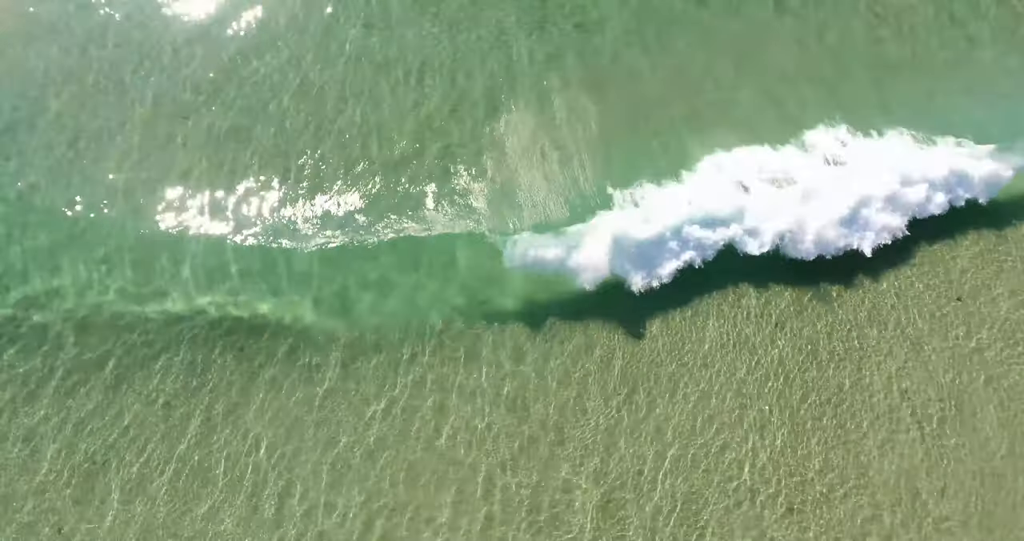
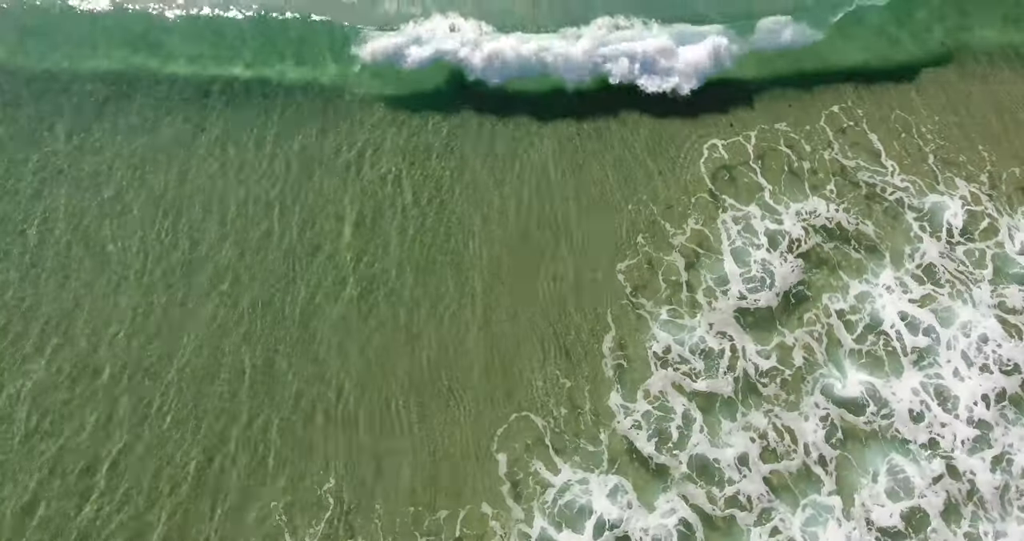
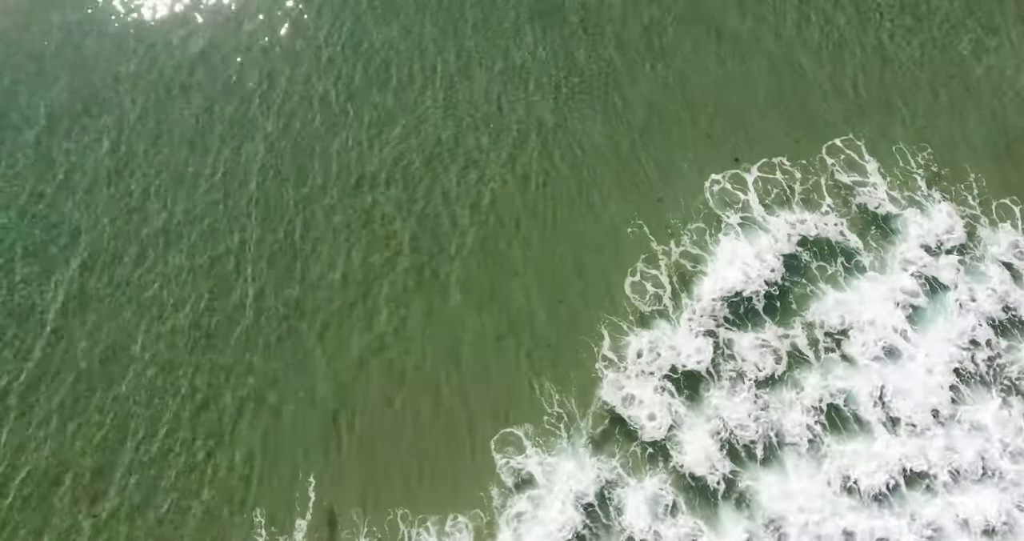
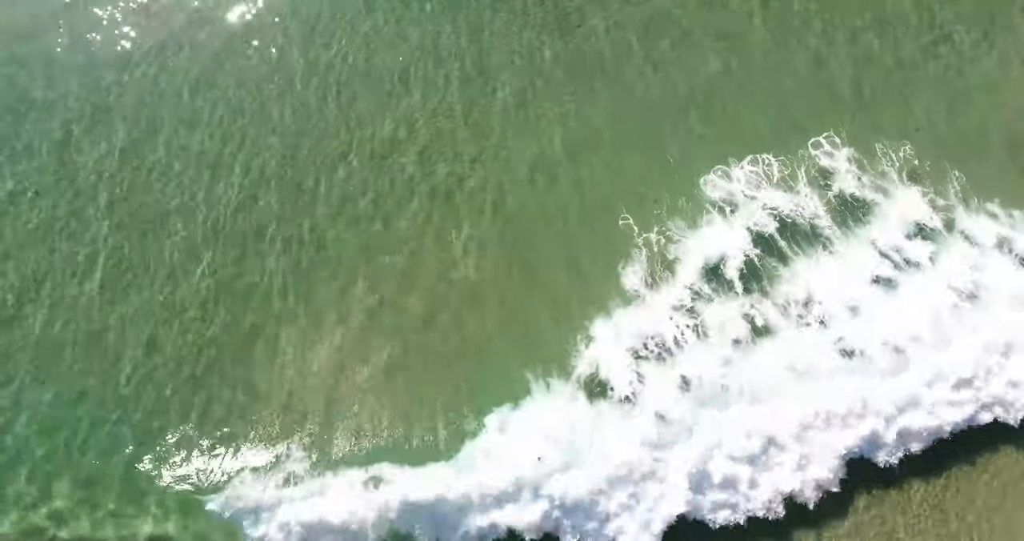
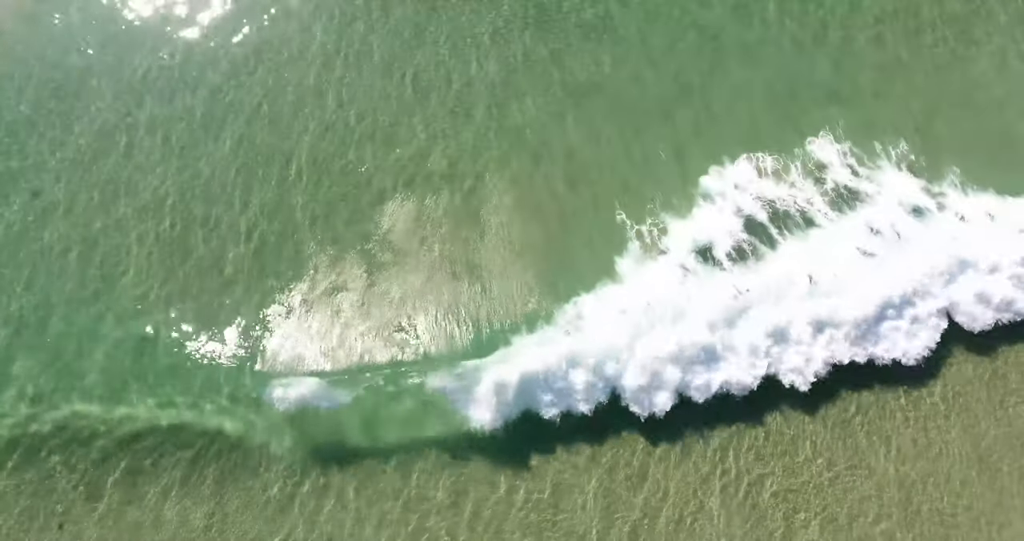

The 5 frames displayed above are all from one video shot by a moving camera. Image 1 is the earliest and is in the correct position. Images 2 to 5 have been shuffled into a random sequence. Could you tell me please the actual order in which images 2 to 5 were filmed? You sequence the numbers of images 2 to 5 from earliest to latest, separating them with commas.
5, 4, 3, 2
